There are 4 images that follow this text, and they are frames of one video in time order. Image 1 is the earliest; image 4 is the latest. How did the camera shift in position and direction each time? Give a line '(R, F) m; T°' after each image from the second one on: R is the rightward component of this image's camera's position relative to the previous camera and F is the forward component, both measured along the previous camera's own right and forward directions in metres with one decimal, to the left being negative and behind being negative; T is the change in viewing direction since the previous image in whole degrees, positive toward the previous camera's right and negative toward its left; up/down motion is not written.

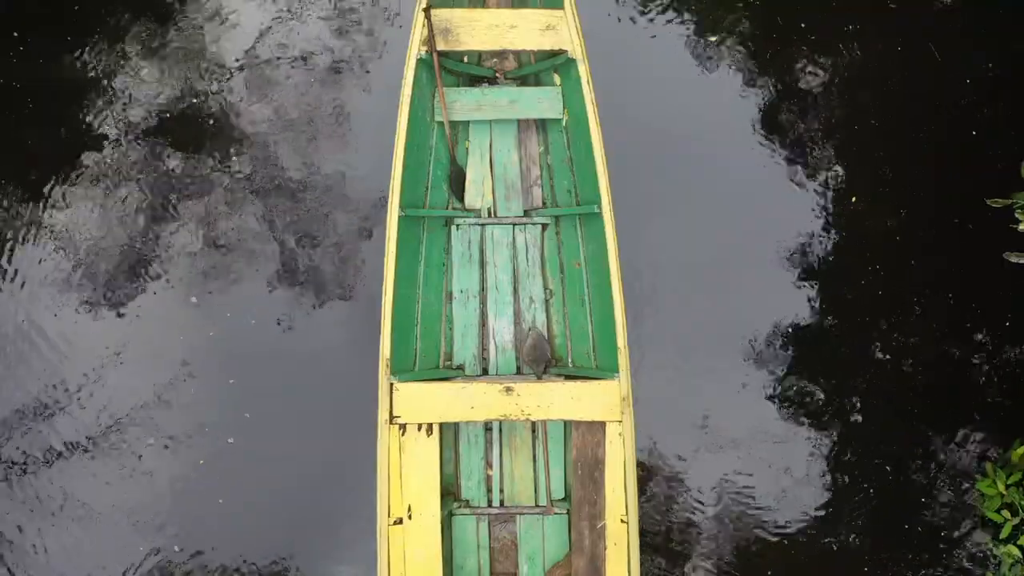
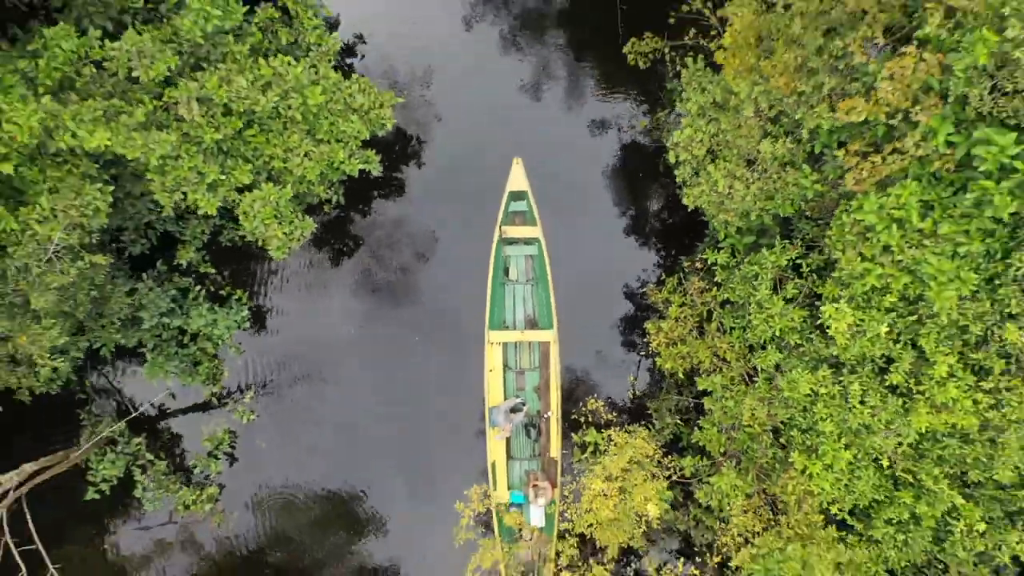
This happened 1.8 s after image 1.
(-0.1, -6.3) m; 0°
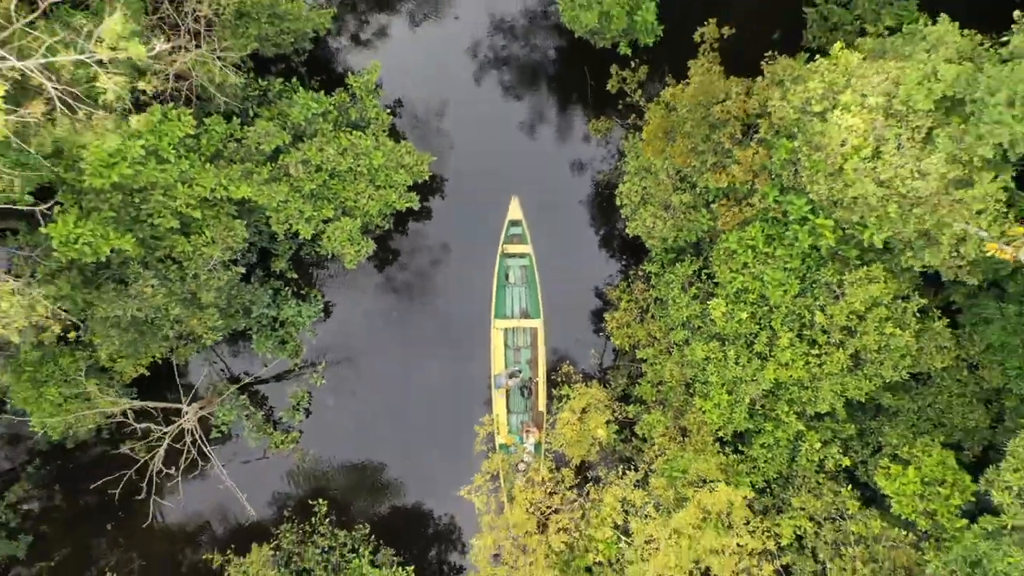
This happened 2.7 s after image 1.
(0.0, -3.5) m; 0°
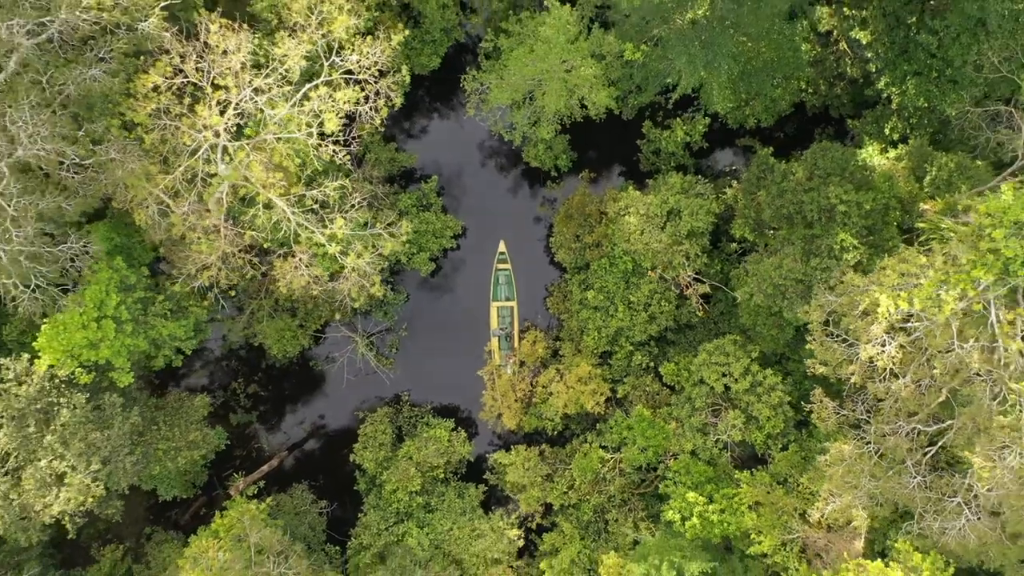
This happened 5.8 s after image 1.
(+0.3, -12.1) m; 0°
